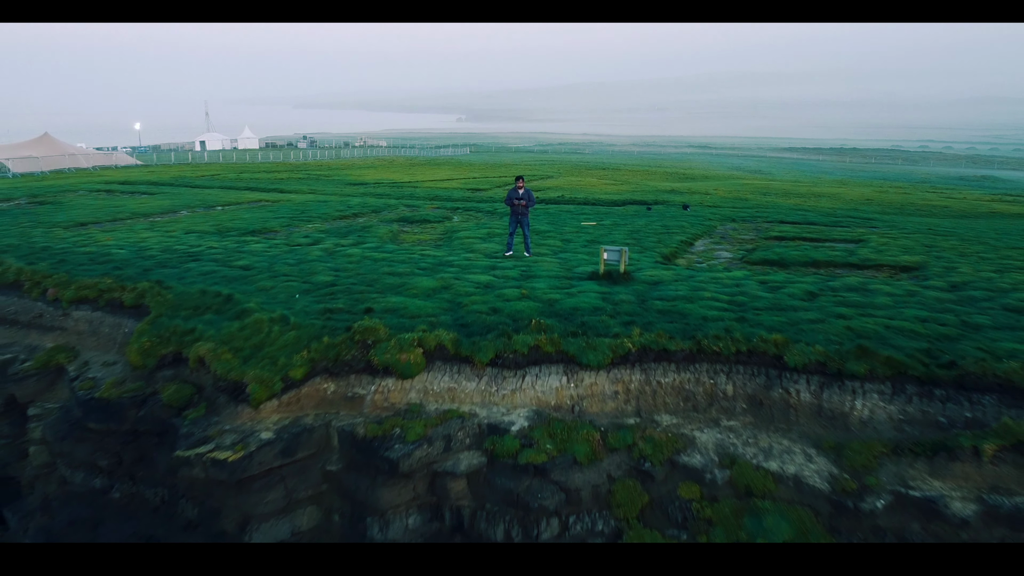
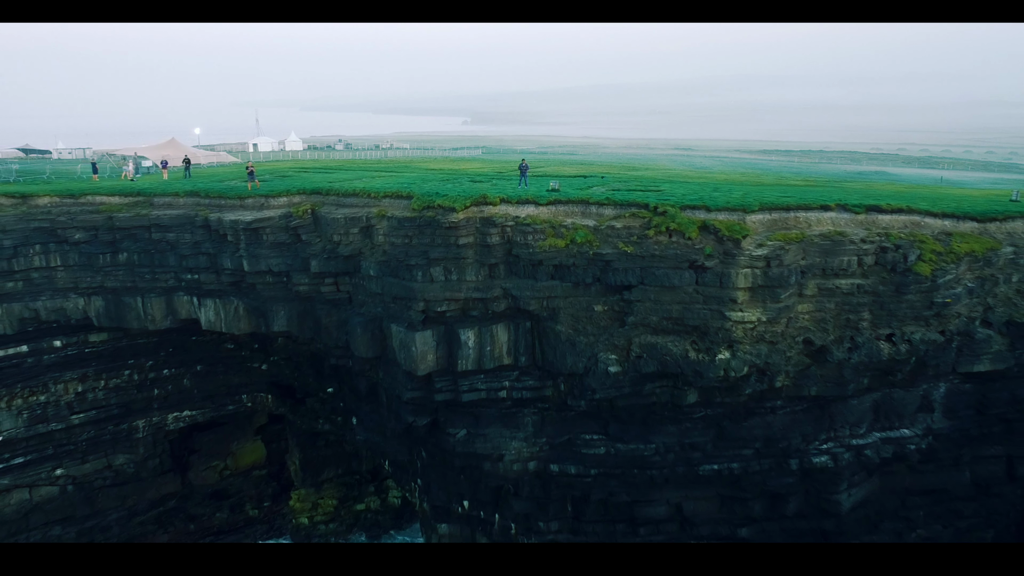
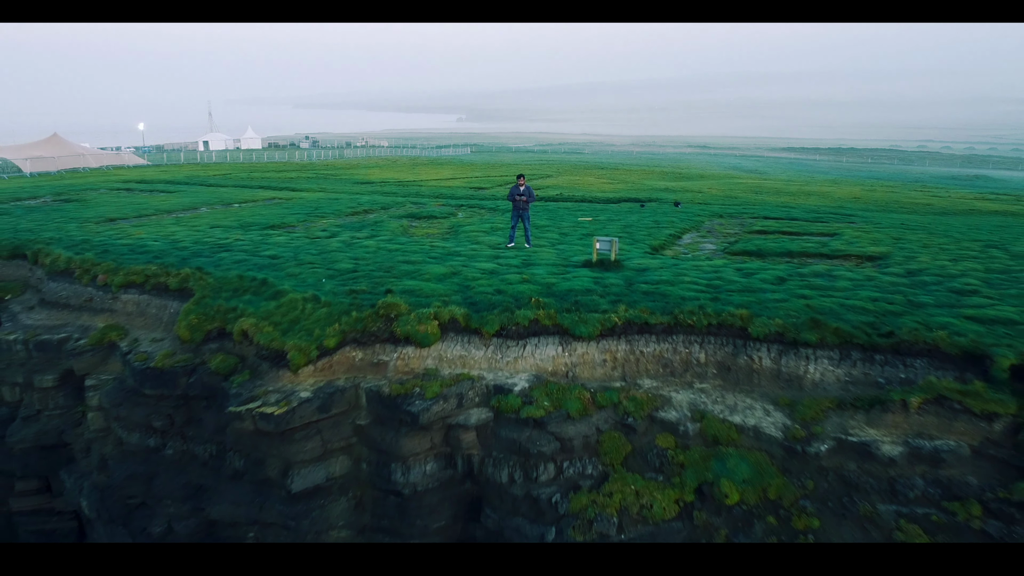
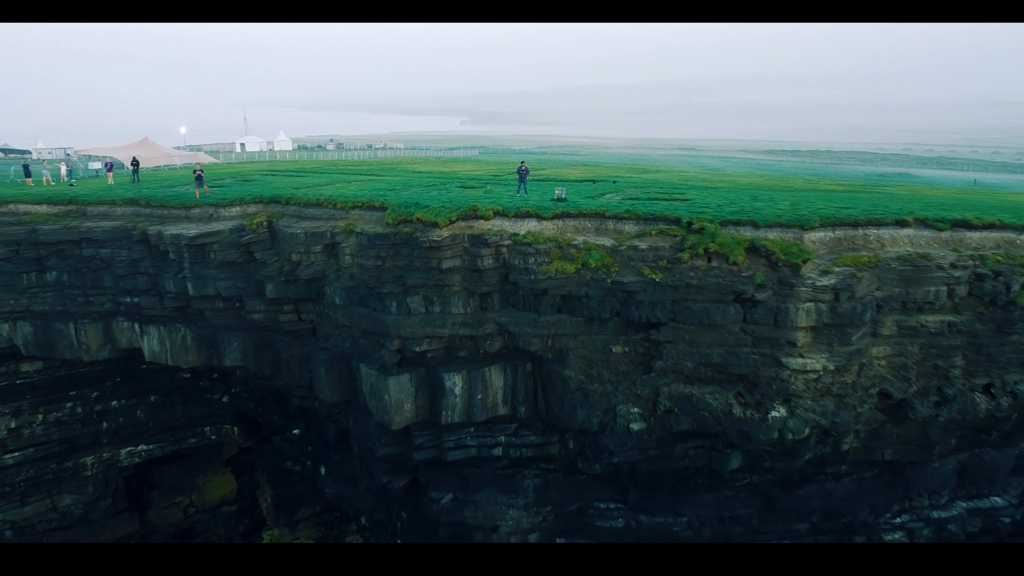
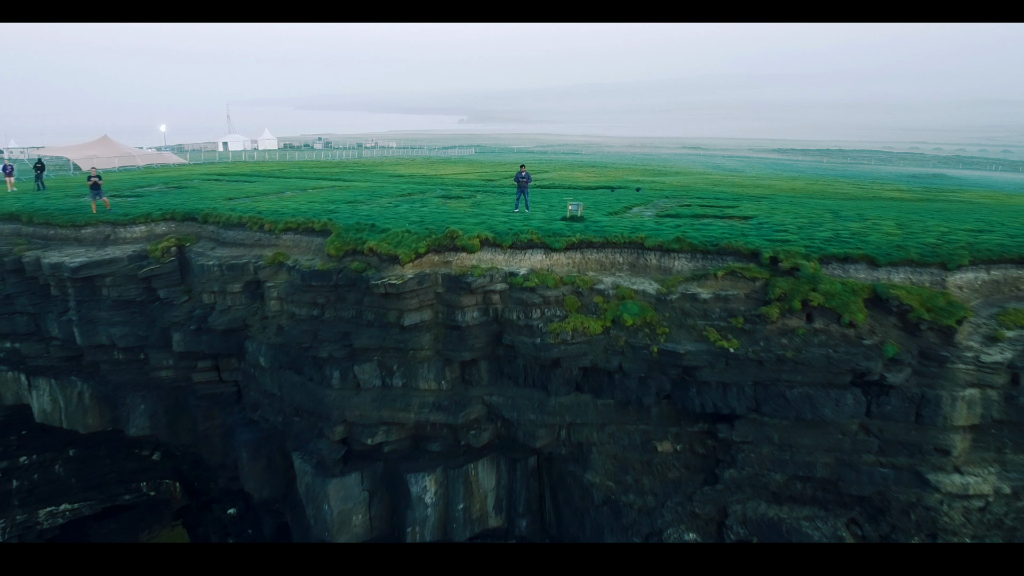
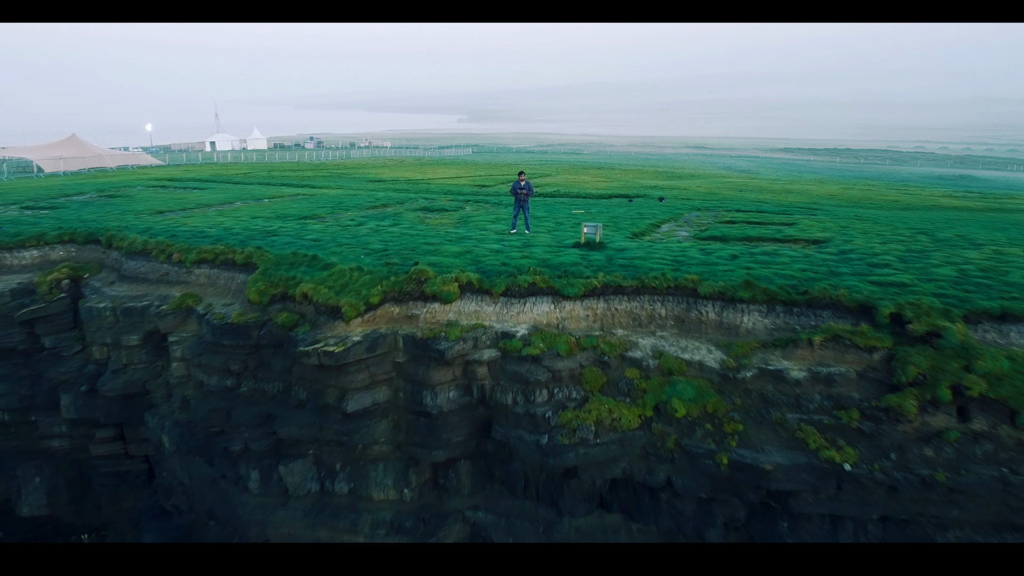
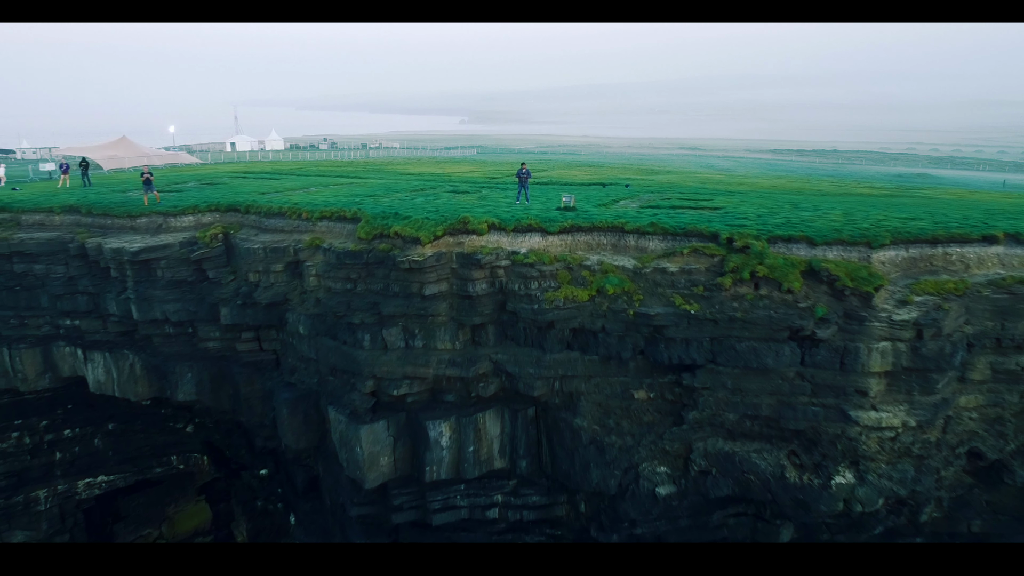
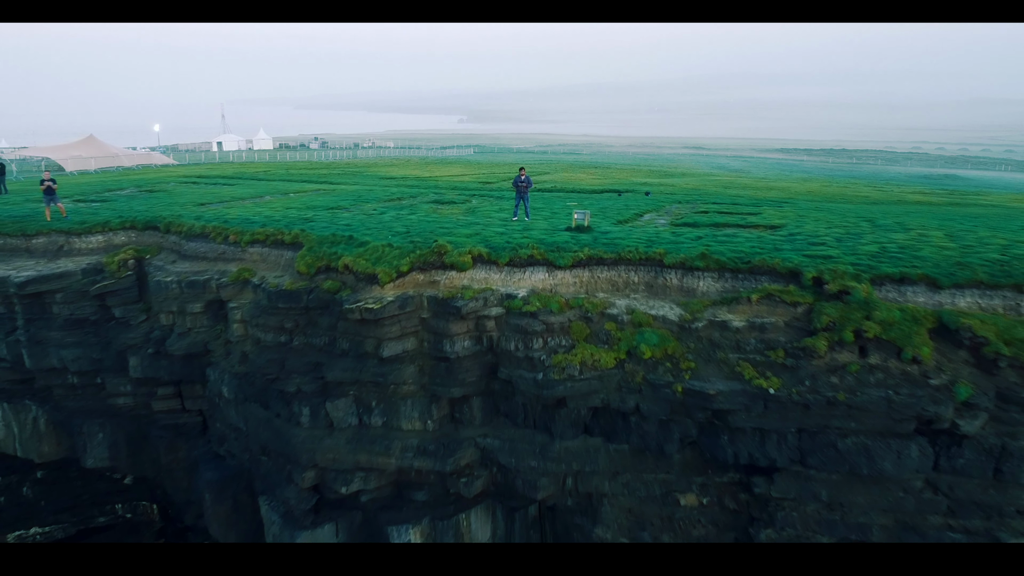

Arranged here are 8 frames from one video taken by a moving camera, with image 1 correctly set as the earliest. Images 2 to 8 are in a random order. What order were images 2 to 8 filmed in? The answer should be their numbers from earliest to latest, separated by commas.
3, 6, 8, 5, 7, 4, 2
